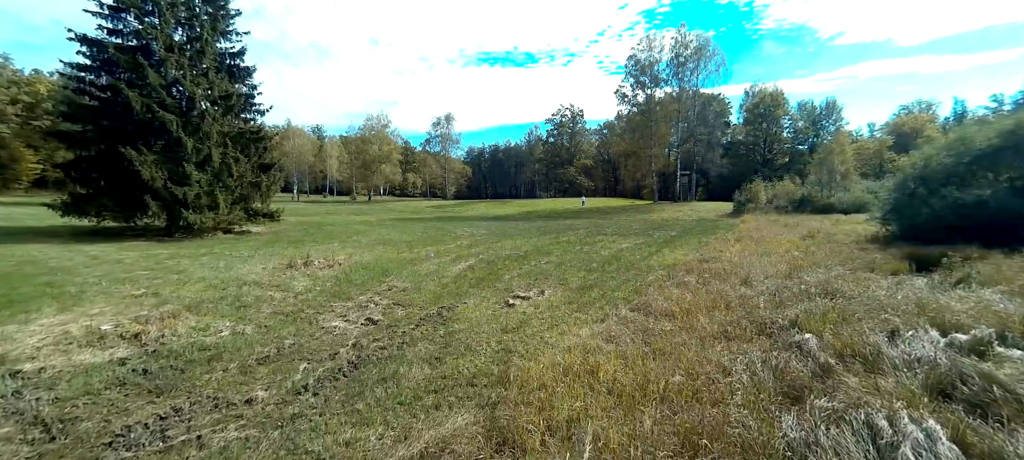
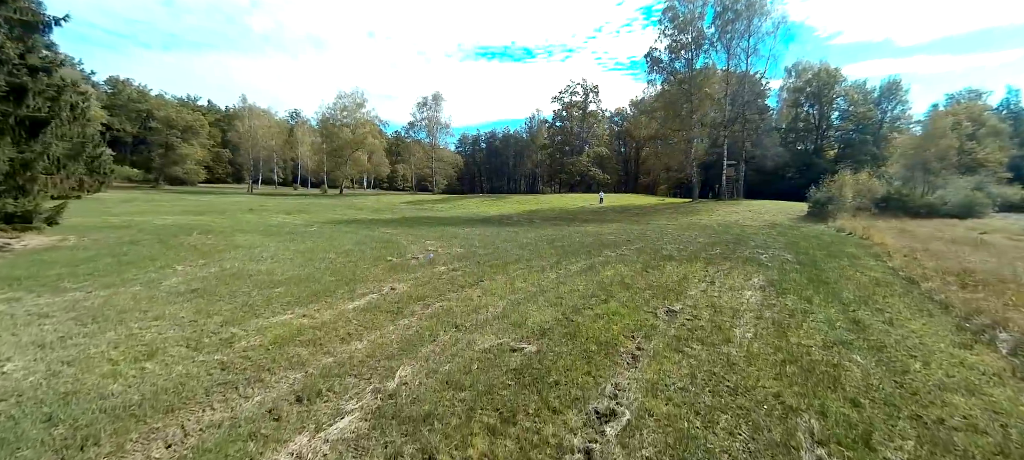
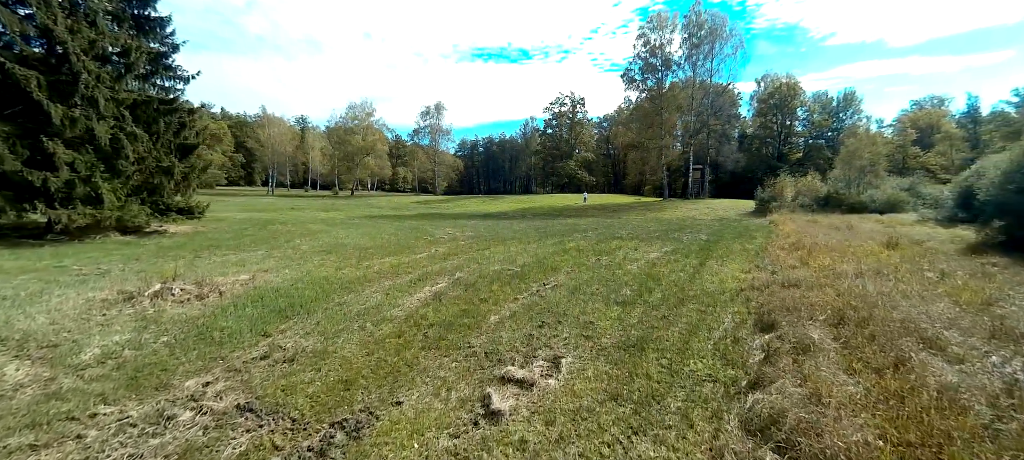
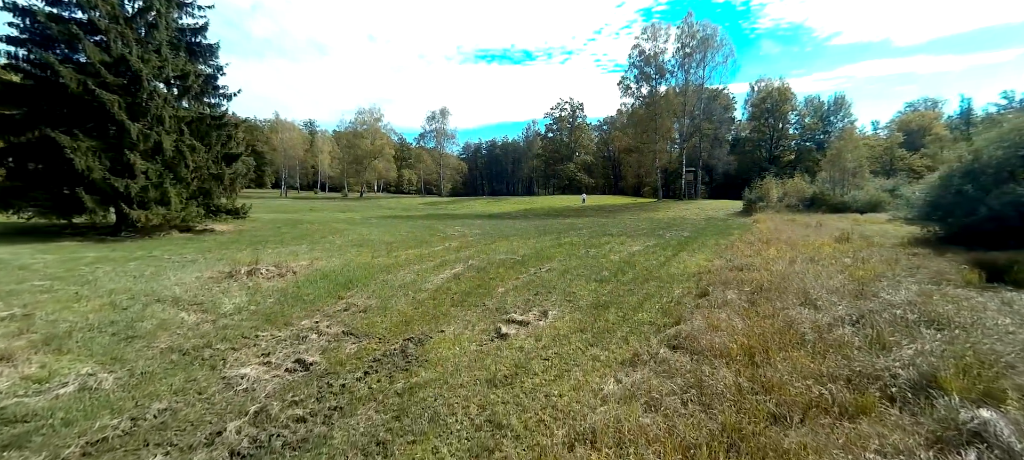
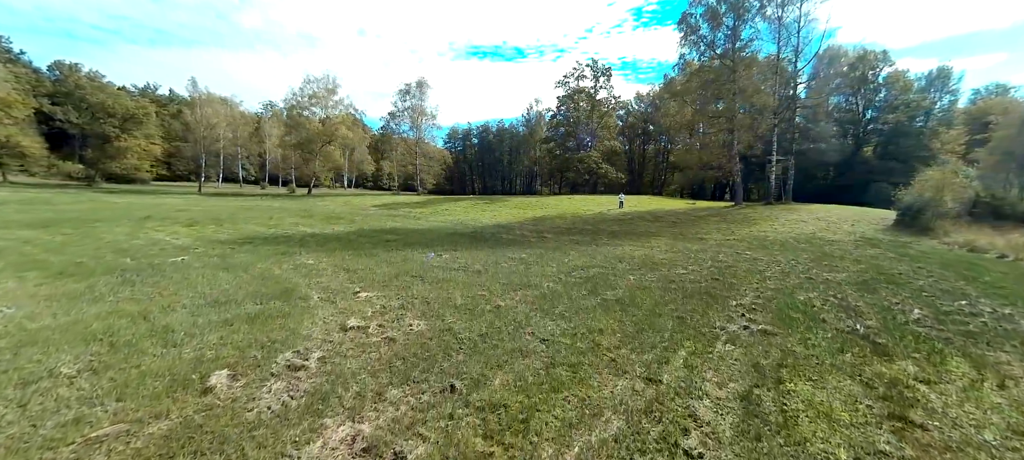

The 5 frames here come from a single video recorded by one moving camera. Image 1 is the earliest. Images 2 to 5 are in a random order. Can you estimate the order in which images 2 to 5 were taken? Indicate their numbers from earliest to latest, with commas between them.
4, 3, 2, 5
